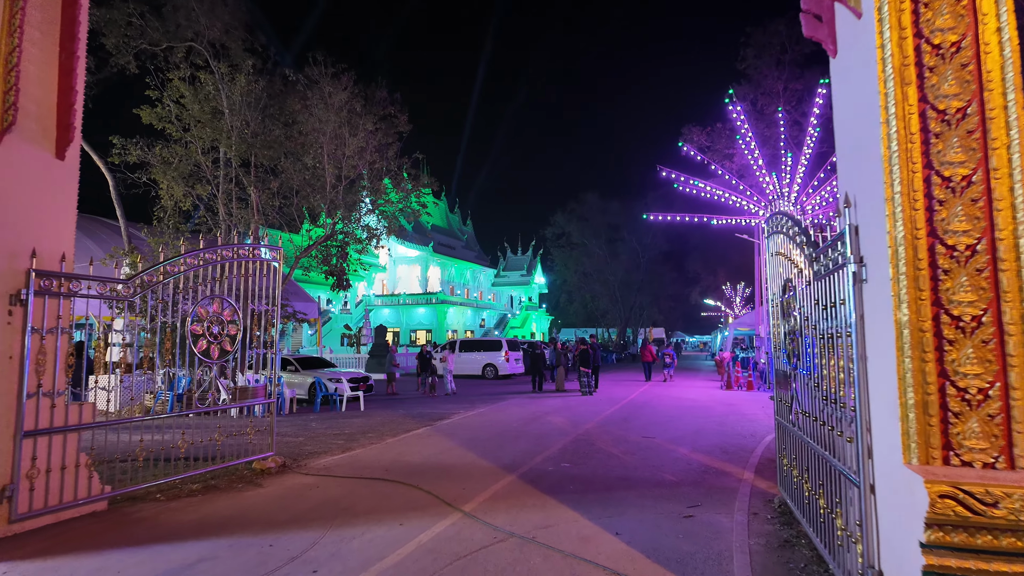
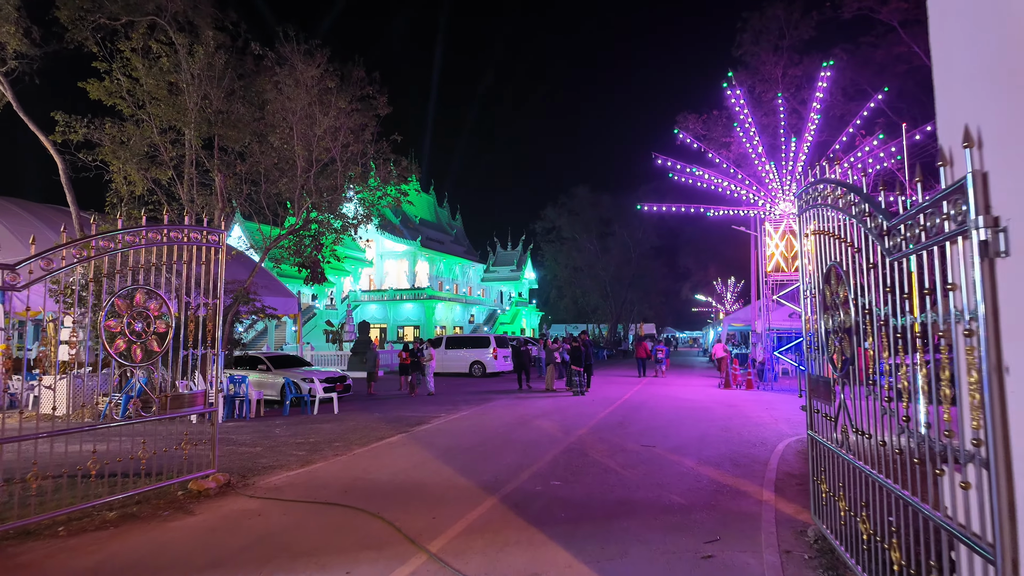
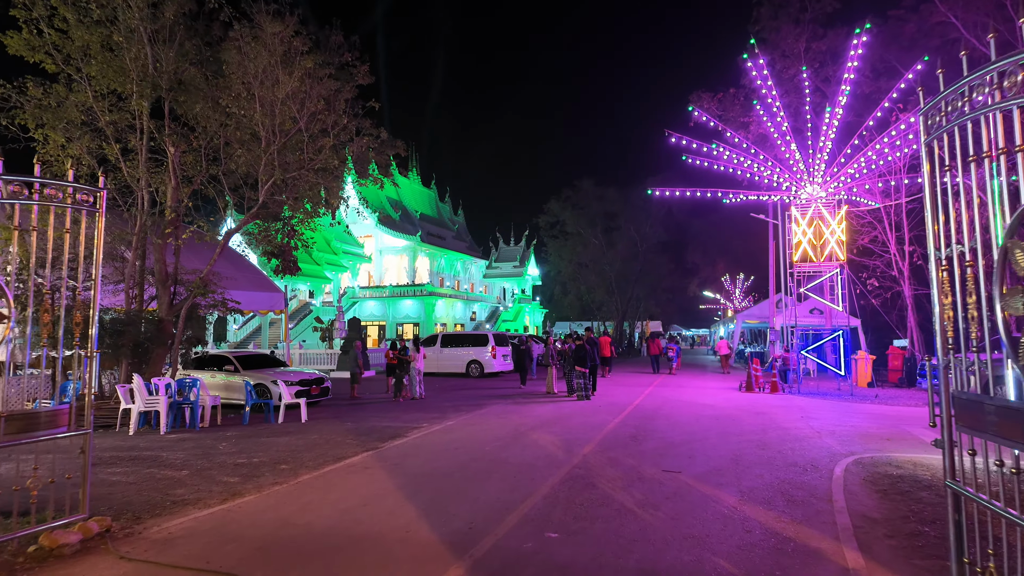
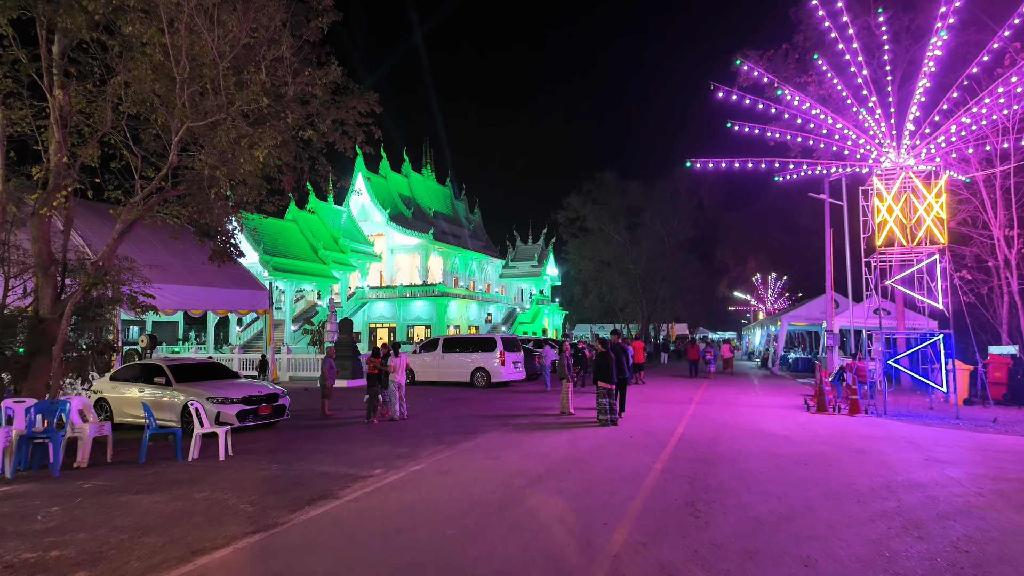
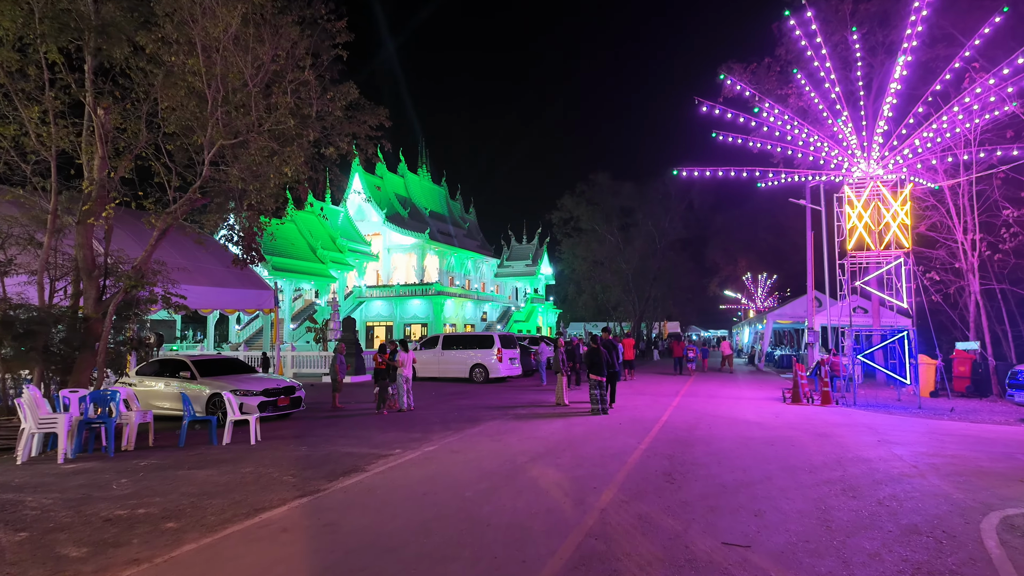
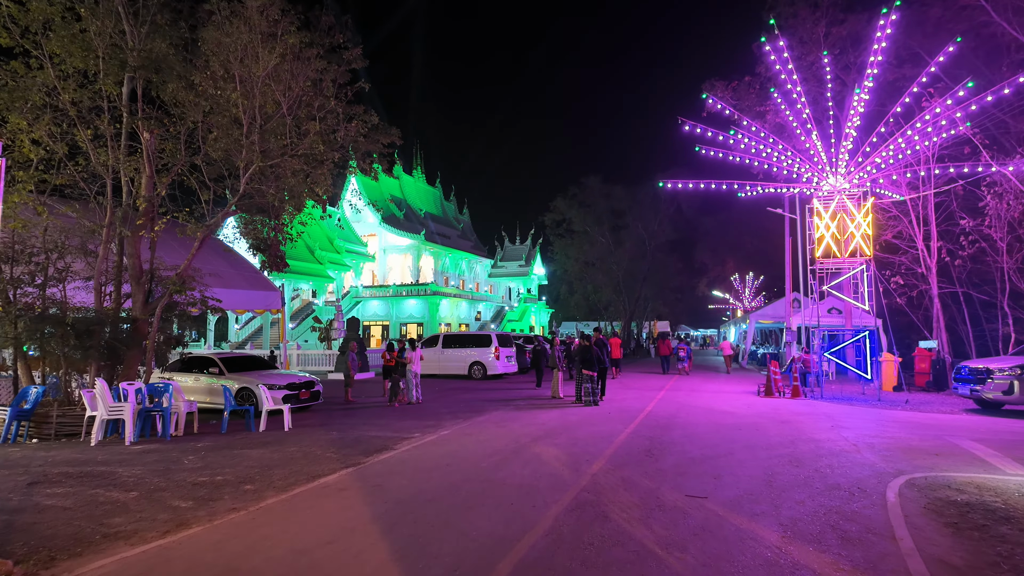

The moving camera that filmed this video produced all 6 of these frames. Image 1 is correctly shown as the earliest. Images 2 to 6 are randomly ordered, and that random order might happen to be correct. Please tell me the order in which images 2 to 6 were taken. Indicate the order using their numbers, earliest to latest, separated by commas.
2, 3, 6, 5, 4
